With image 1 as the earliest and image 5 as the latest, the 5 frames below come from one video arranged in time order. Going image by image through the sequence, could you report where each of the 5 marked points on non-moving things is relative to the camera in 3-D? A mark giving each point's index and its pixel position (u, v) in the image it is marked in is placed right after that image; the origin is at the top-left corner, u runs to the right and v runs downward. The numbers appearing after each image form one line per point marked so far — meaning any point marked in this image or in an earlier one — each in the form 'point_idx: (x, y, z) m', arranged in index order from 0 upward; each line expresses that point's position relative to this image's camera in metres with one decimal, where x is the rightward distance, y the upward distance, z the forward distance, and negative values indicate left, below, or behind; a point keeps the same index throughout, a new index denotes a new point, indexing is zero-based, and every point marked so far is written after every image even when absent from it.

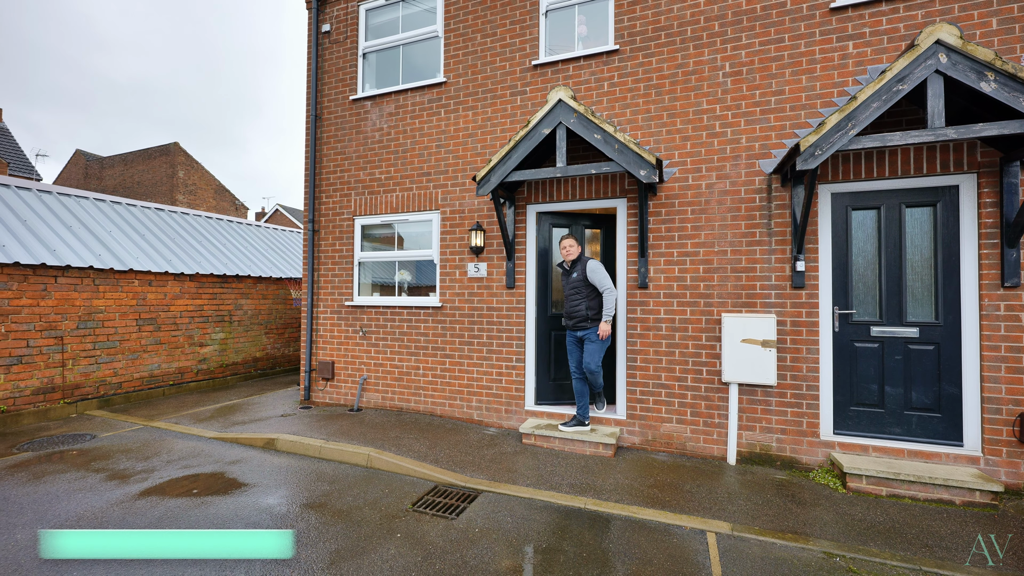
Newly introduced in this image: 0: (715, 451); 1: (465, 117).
0: (+2.0, -1.6, +4.3) m
1: (-0.6, +2.0, +5.3) m
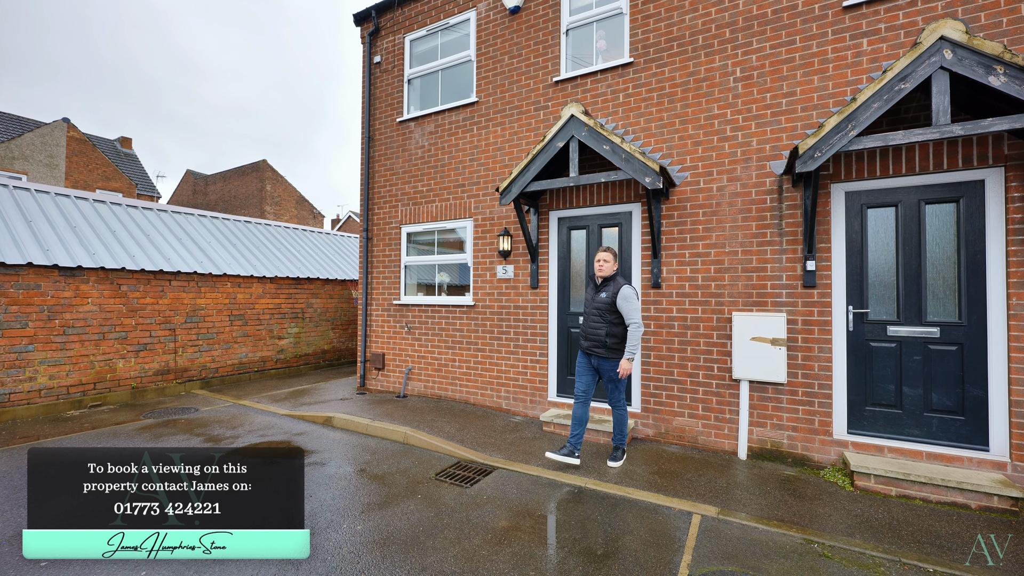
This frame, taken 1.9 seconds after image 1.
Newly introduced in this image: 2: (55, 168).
0: (+2.2, -1.6, +4.5) m
1: (-0.2, +2.0, +5.8) m
2: (-19.9, +5.2, +19.5) m
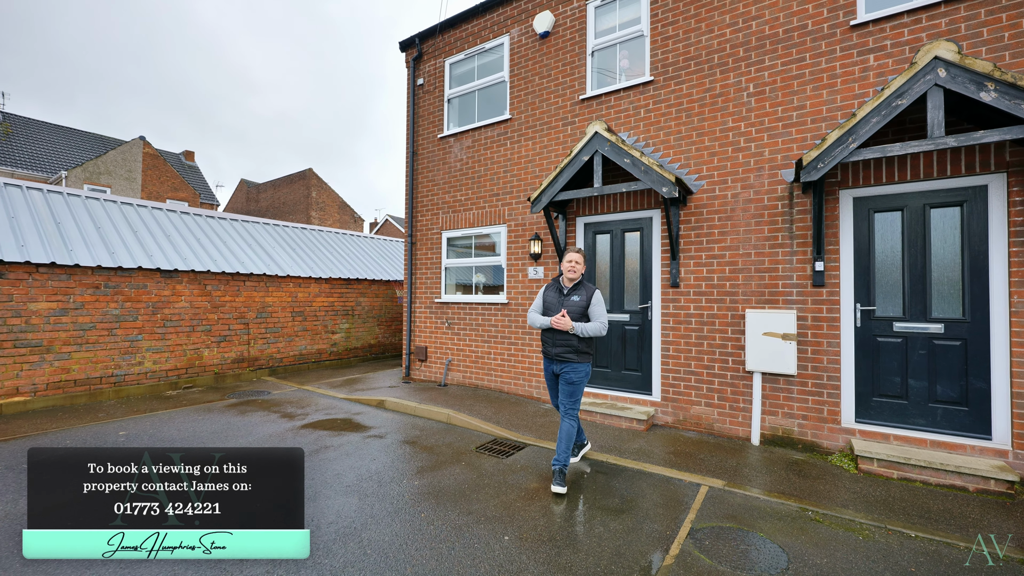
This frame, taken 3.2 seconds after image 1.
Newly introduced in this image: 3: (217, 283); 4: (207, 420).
0: (+2.5, -1.6, +4.8) m
1: (+0.2, +2.1, +6.4) m
2: (-18.4, +5.2, +21.5) m
3: (-5.0, +0.1, +7.6) m
4: (-3.8, -1.6, +5.6) m
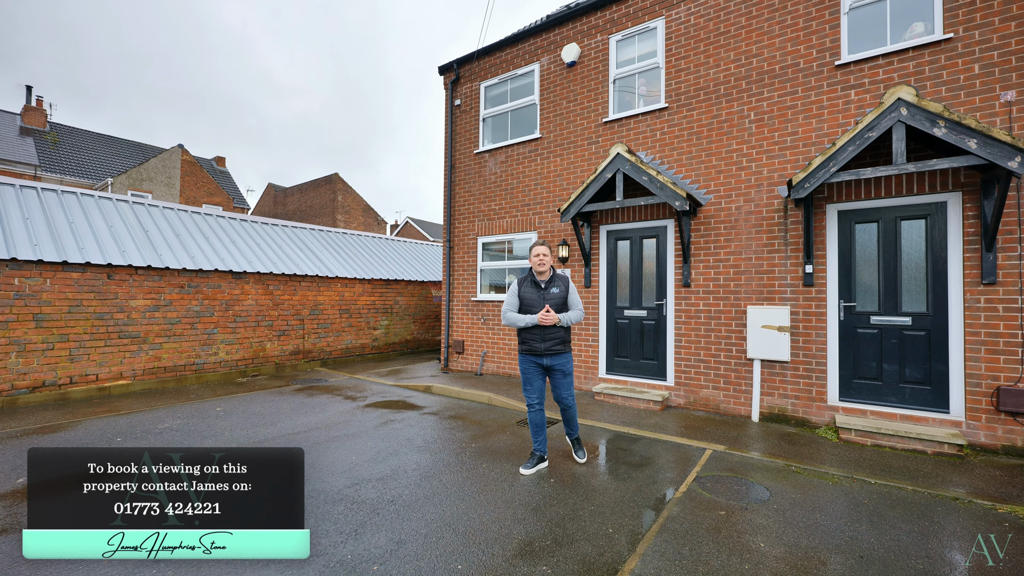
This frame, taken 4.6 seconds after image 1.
0: (+2.9, -1.6, +5.6) m
1: (+0.7, +2.1, +7.3) m
2: (-17.5, +5.2, +22.9) m
3: (-4.5, +0.1, +8.6) m
4: (-3.3, -1.6, +6.5) m
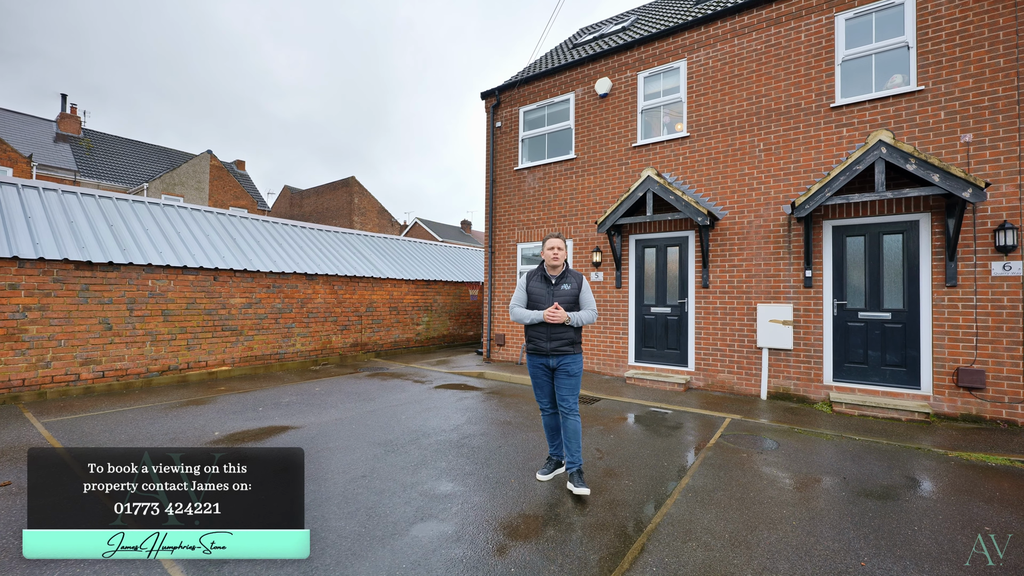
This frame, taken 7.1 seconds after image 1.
0: (+3.7, -1.6, +6.8) m
1: (+1.5, +2.0, +8.4) m
2: (-16.8, +5.3, +24.0) m
3: (-3.7, +0.1, +9.7) m
4: (-2.5, -1.6, +7.7) m
